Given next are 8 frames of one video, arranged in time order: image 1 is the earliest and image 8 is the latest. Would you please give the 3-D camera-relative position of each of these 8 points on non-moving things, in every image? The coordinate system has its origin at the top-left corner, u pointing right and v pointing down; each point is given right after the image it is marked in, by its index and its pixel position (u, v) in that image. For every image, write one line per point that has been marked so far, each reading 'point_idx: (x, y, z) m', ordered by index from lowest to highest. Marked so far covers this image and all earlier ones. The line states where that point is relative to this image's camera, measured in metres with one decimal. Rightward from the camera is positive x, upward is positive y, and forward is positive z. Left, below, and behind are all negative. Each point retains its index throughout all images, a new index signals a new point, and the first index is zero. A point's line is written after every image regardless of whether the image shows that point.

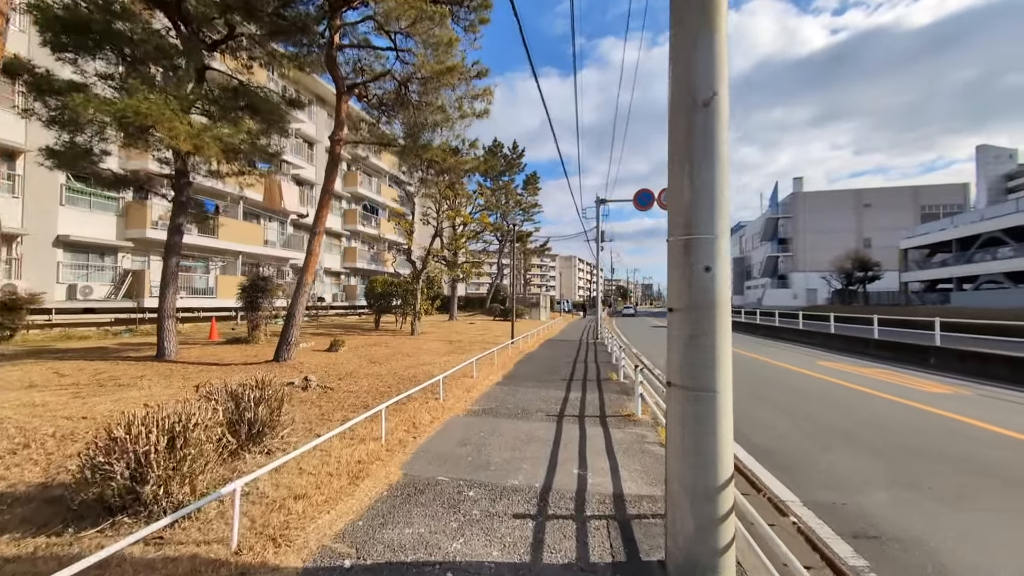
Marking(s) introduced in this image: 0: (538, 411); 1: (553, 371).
0: (+0.4, -1.8, +7.2) m
1: (+1.0, -2.0, +11.4) m
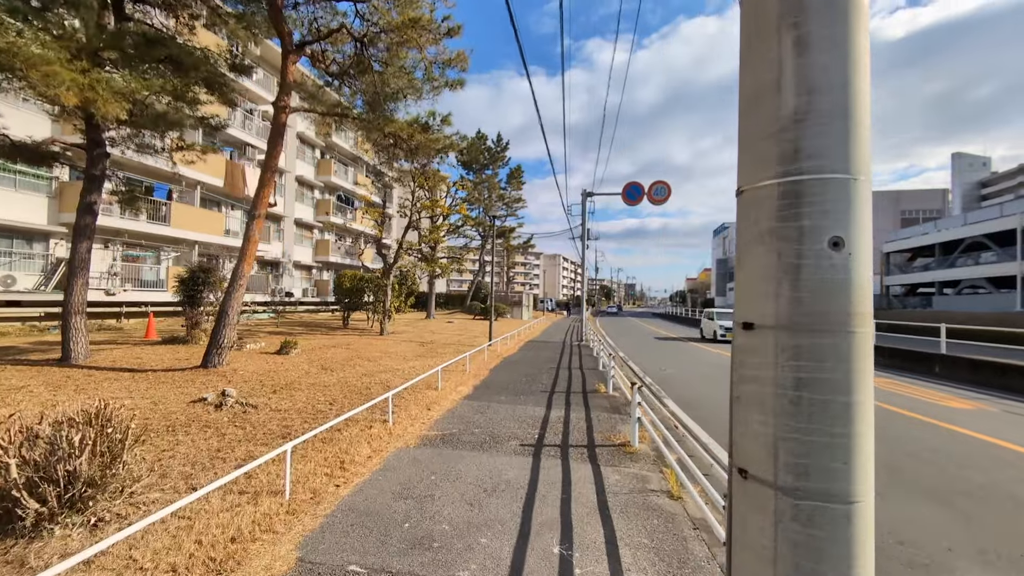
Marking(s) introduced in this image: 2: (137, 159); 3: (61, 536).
0: (0.0, -1.8, +5.7) m
1: (+0.4, -1.9, +10.0) m
2: (-9.6, +3.3, +12.3) m
3: (-2.7, -1.5, +2.8) m
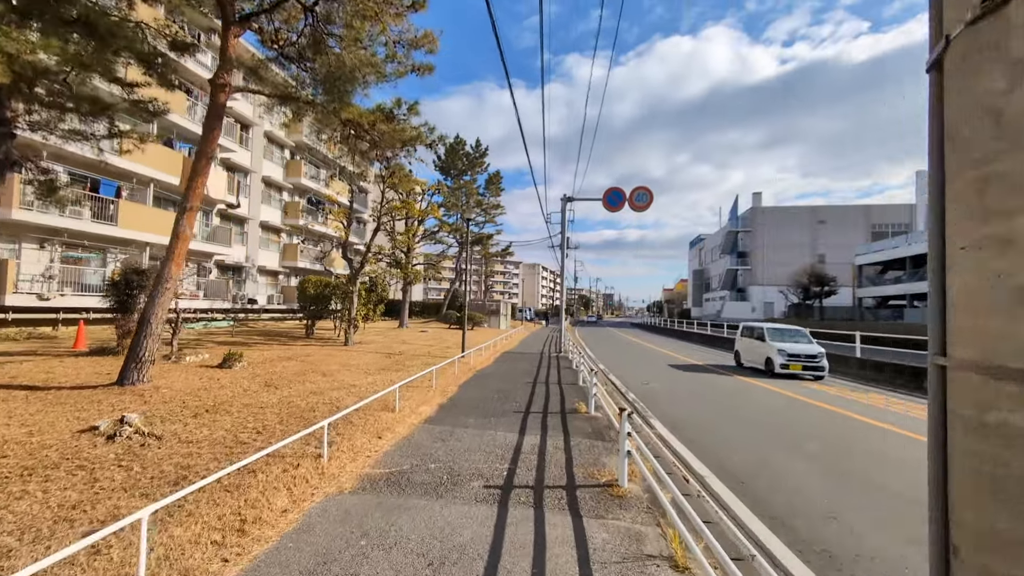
0: (-0.4, -1.8, +4.7) m
1: (-0.1, -2.0, +9.0) m
2: (-10.2, +3.2, +11.0) m
3: (-2.9, -1.4, +1.7) m
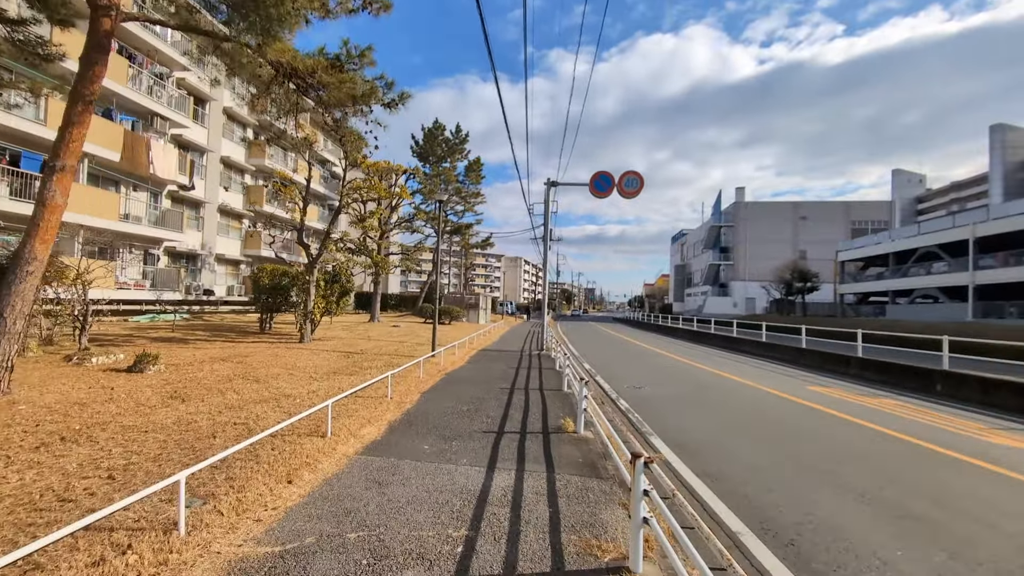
0: (-0.7, -1.7, +3.1) m
1: (-0.6, -1.9, +7.4) m
2: (-10.7, +3.5, +8.9) m
3: (-3.1, -1.3, 0.0) m
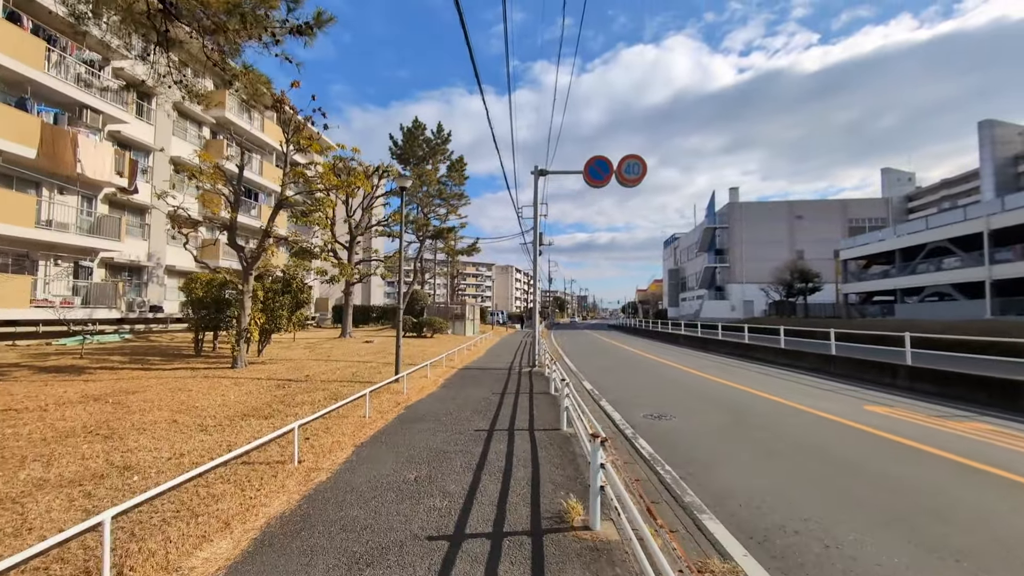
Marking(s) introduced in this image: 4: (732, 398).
0: (-0.9, -1.7, +0.5) m
1: (-0.8, -1.9, +4.8) m
2: (-11.1, +3.2, +6.2) m
3: (-3.2, -1.3, -2.7) m
4: (+5.2, -2.6, +11.2) m
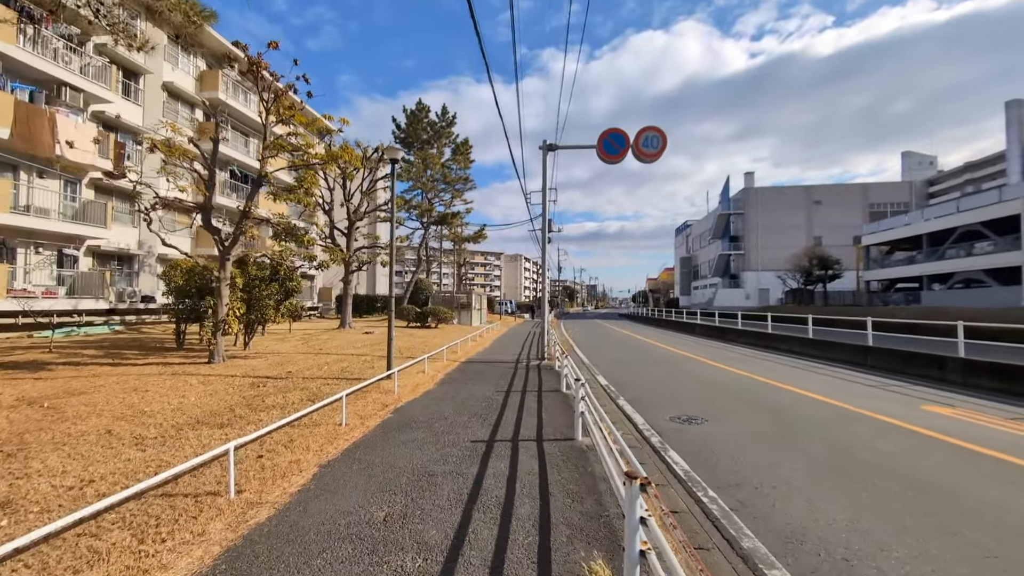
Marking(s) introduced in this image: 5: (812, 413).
0: (-0.9, -1.6, -0.7) m
1: (-0.8, -1.7, +3.6) m
2: (-11.1, +3.4, +5.1) m
3: (-3.4, -1.3, -3.8) m
4: (+5.3, -2.2, +10.0) m
5: (+5.3, -2.2, +8.5) m
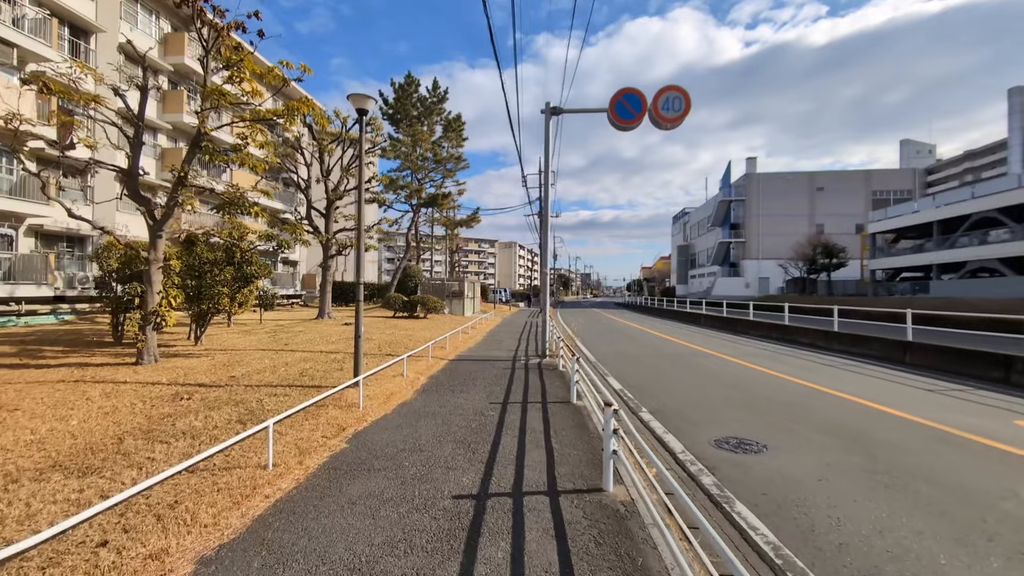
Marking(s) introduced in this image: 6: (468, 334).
0: (-0.8, -1.6, -2.6) m
1: (-0.8, -1.6, +1.7) m
2: (-11.0, +3.5, +3.0) m
3: (-3.2, -1.3, -5.7) m
4: (+5.2, -2.0, +8.2) m
5: (+5.3, -2.0, +6.8) m
6: (-1.6, -1.6, +17.2) m
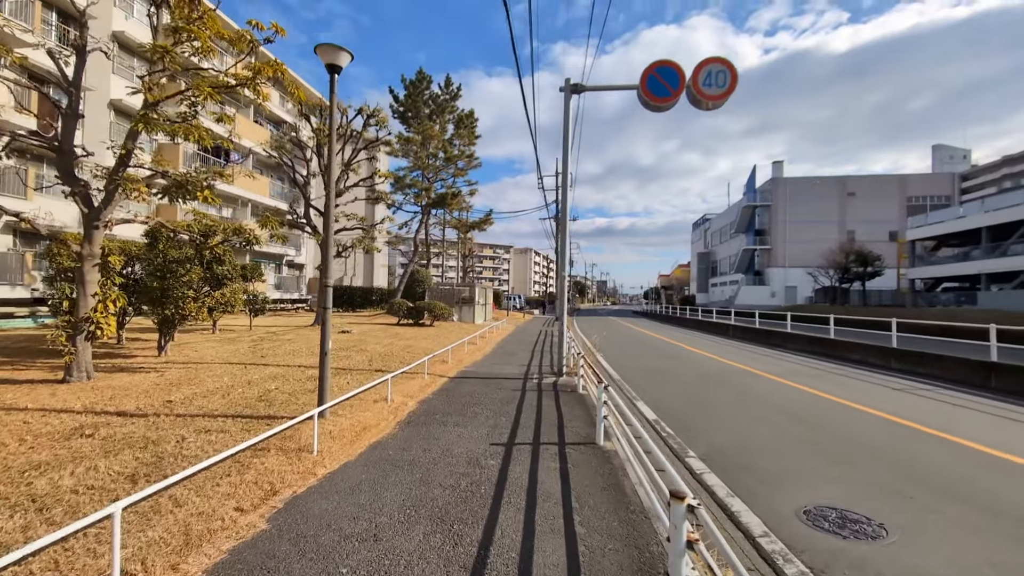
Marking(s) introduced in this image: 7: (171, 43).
0: (-1.1, -1.5, -4.3) m
1: (-0.9, -1.6, 0.0) m
2: (-11.0, +3.6, +1.8) m
3: (-3.6, -1.2, -7.3) m
4: (+5.4, -2.1, +6.3) m
5: (+5.4, -2.1, +4.9) m
6: (-1.2, -1.8, +15.5) m
7: (-5.2, +3.7, +7.3) m
